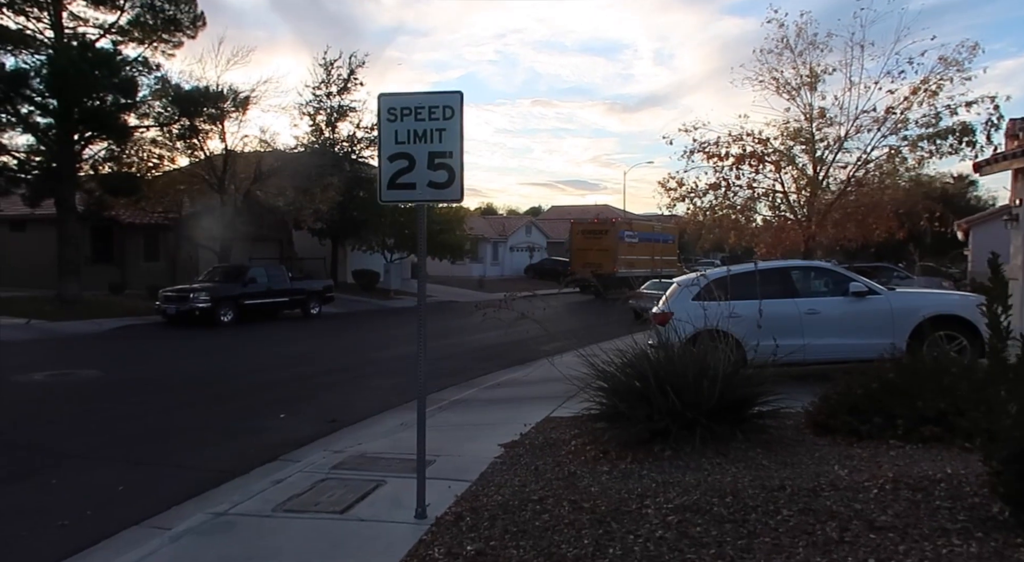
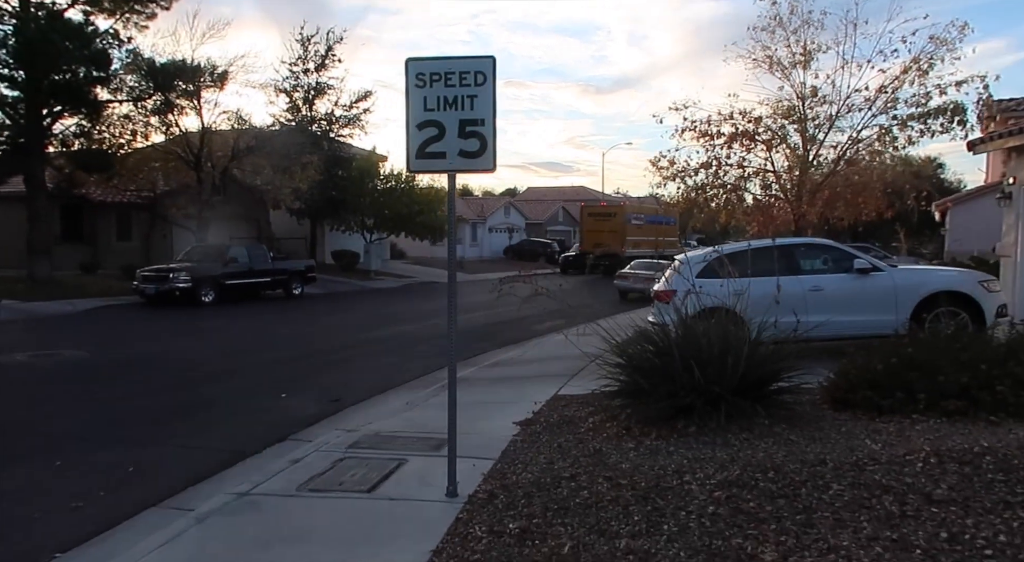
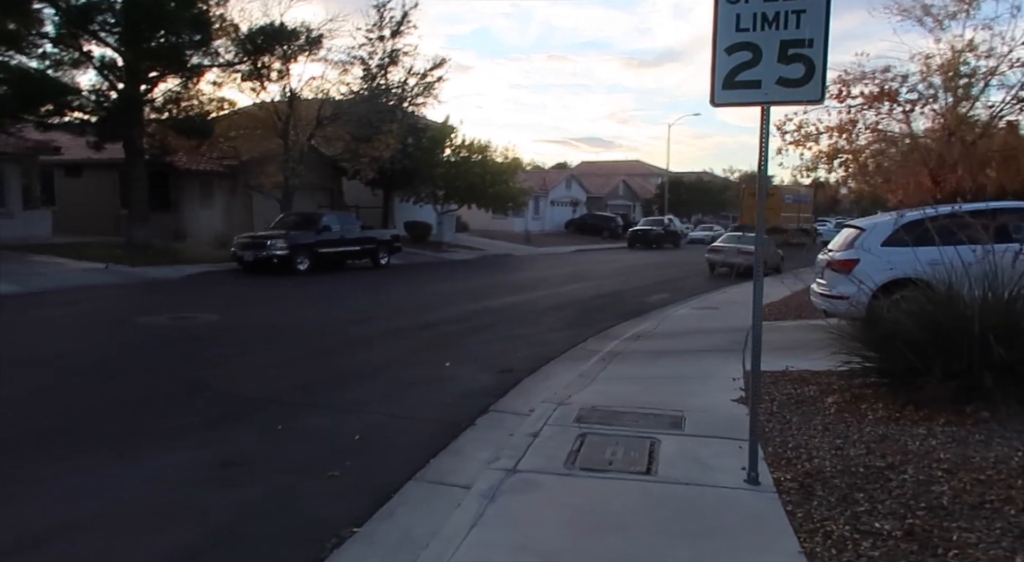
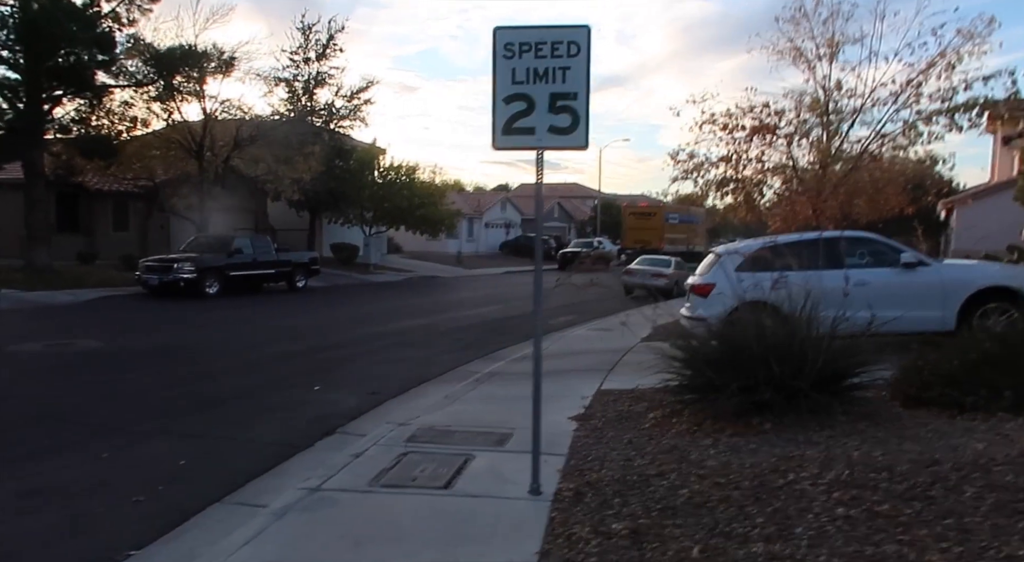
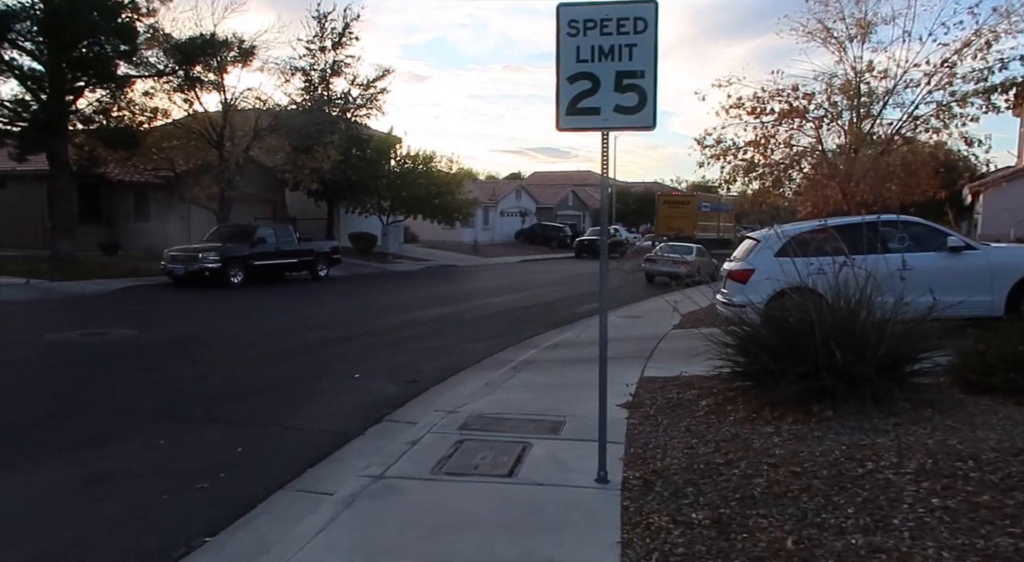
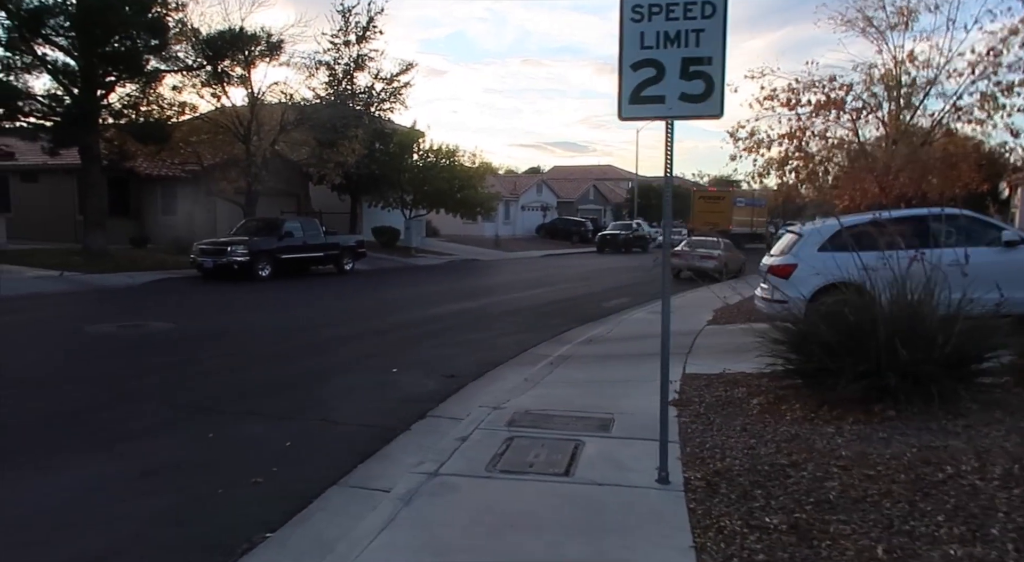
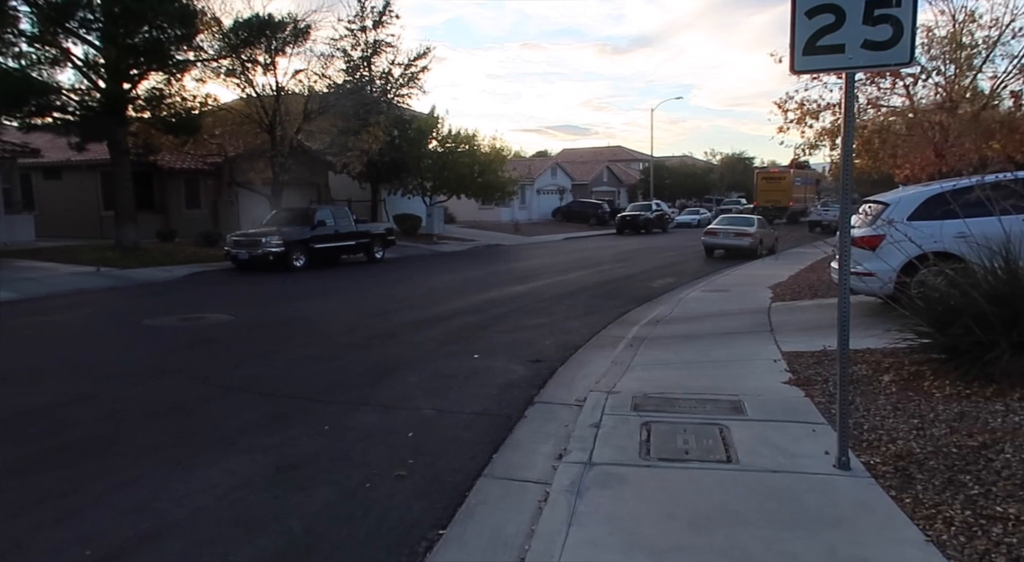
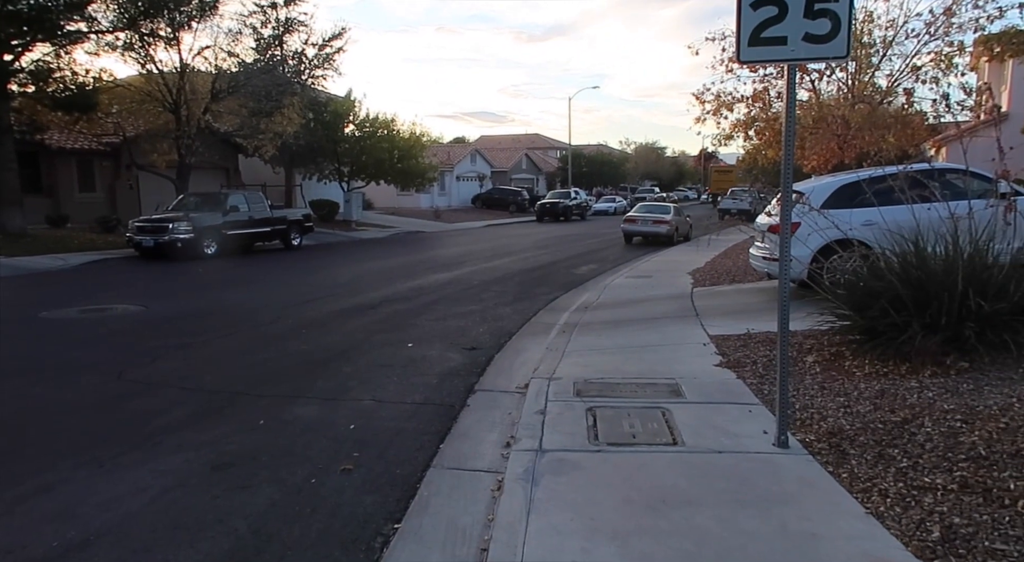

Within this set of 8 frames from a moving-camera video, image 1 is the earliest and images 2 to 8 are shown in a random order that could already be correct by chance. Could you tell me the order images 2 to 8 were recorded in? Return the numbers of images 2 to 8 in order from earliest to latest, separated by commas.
2, 4, 5, 6, 3, 7, 8
